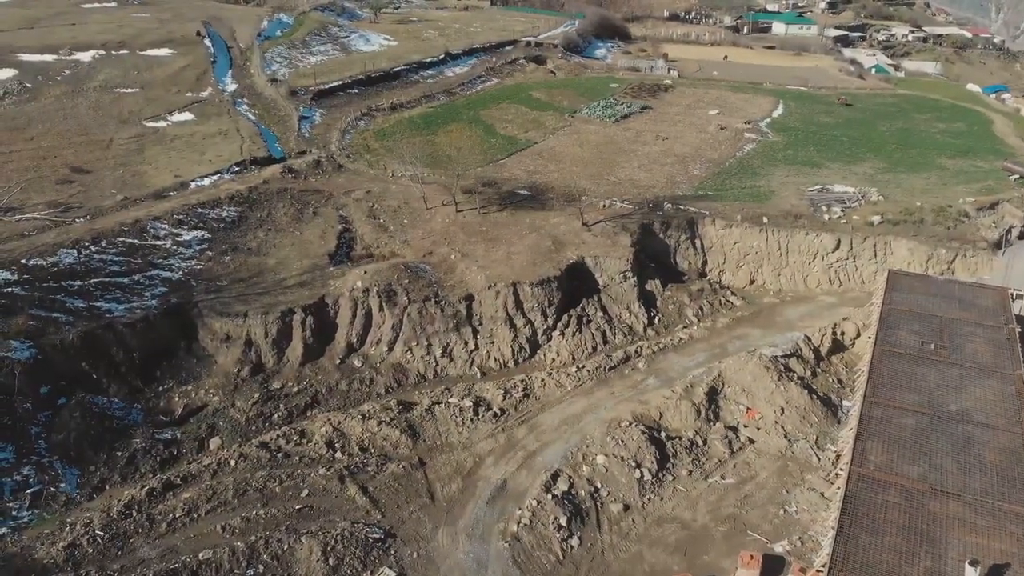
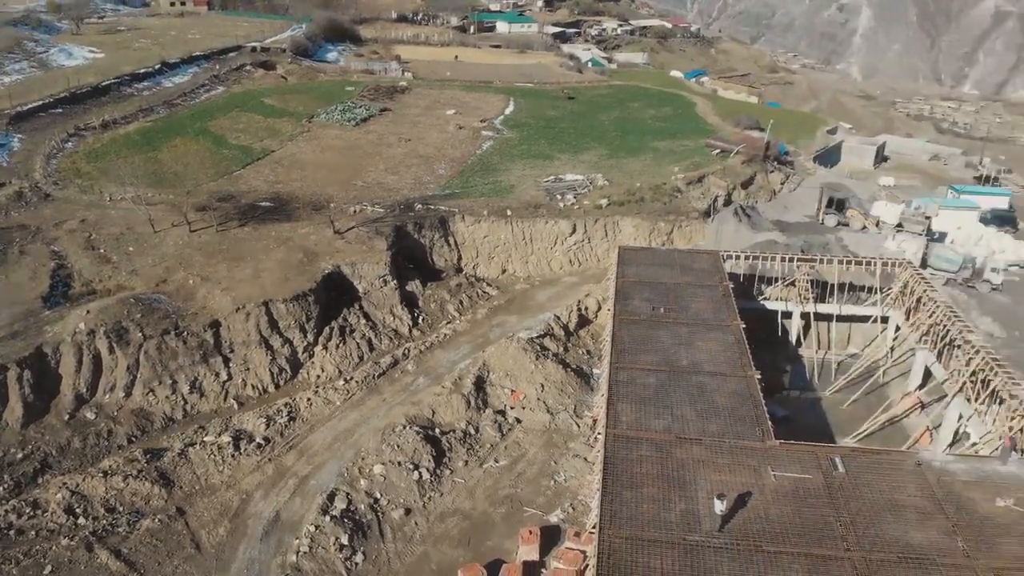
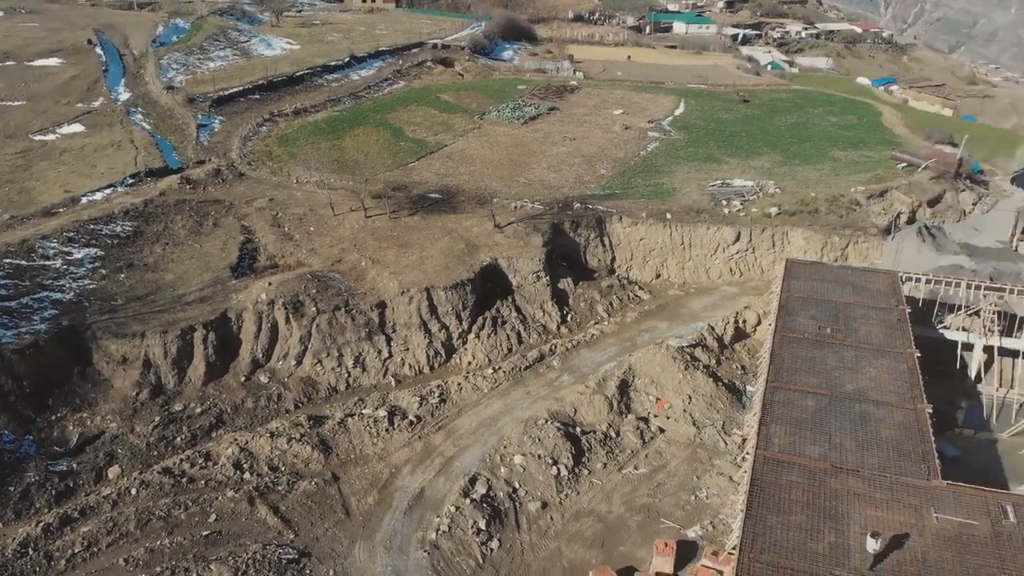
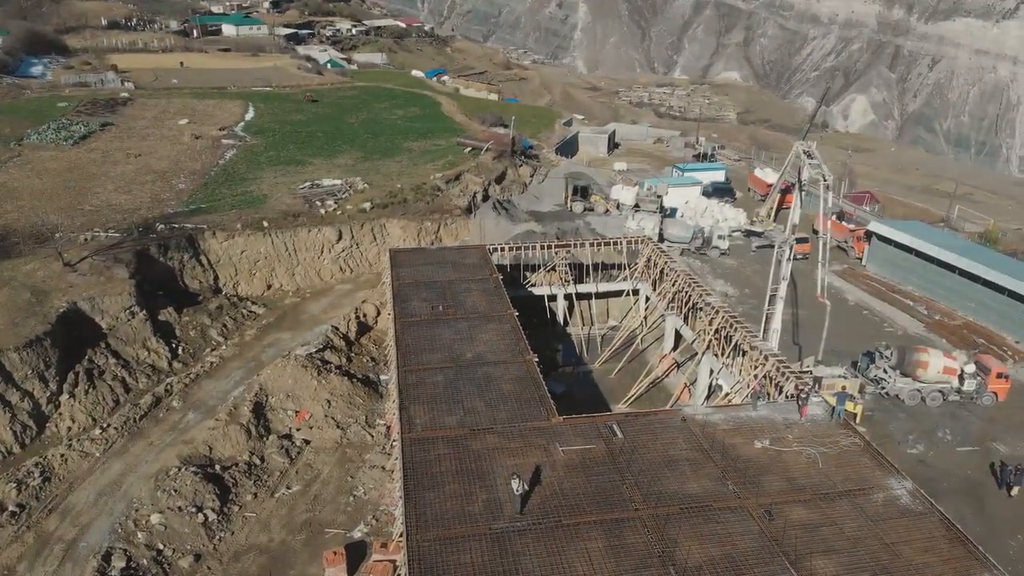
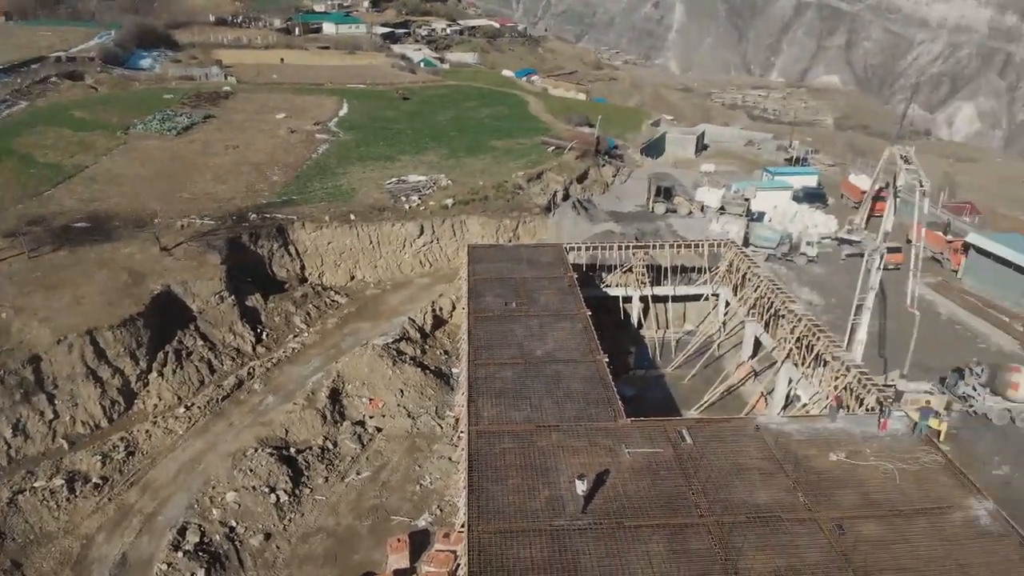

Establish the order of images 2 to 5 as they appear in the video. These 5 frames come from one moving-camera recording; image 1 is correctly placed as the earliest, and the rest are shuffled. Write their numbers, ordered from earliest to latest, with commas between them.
3, 2, 5, 4
